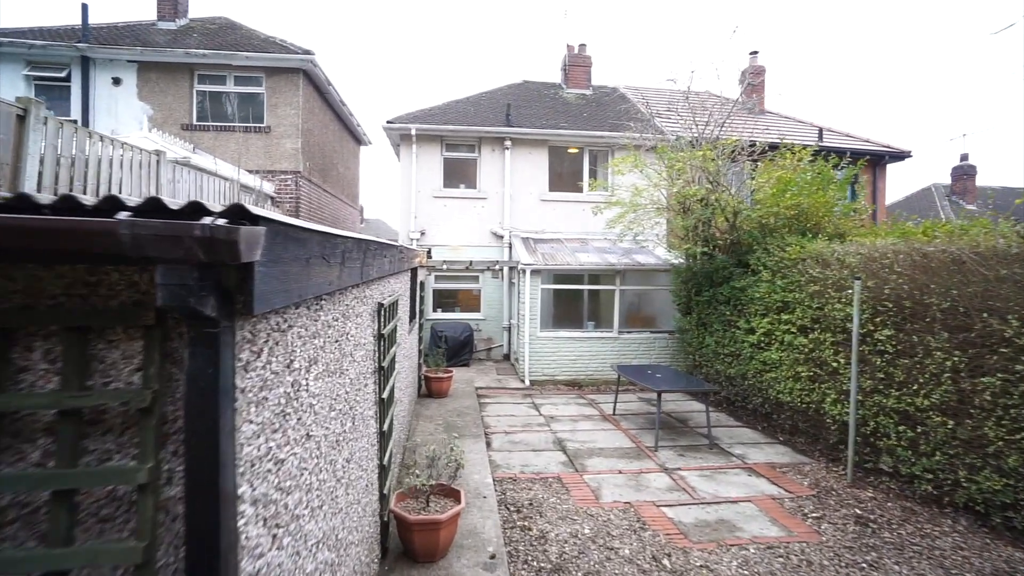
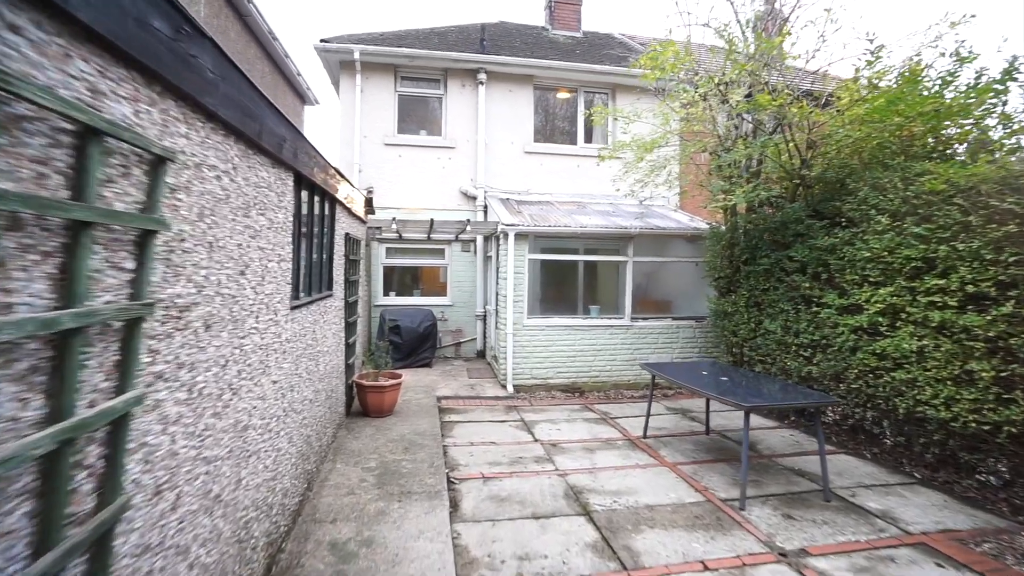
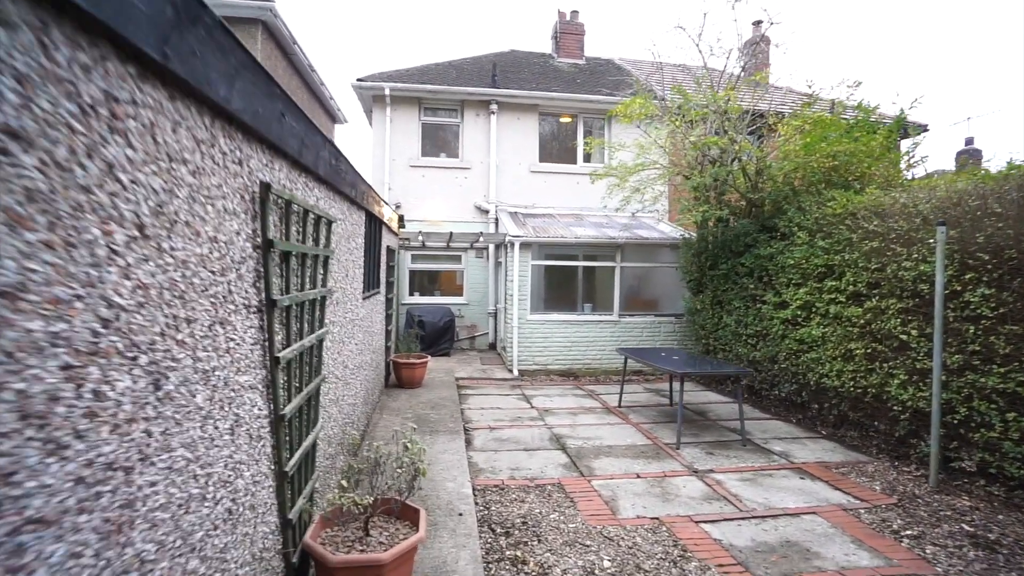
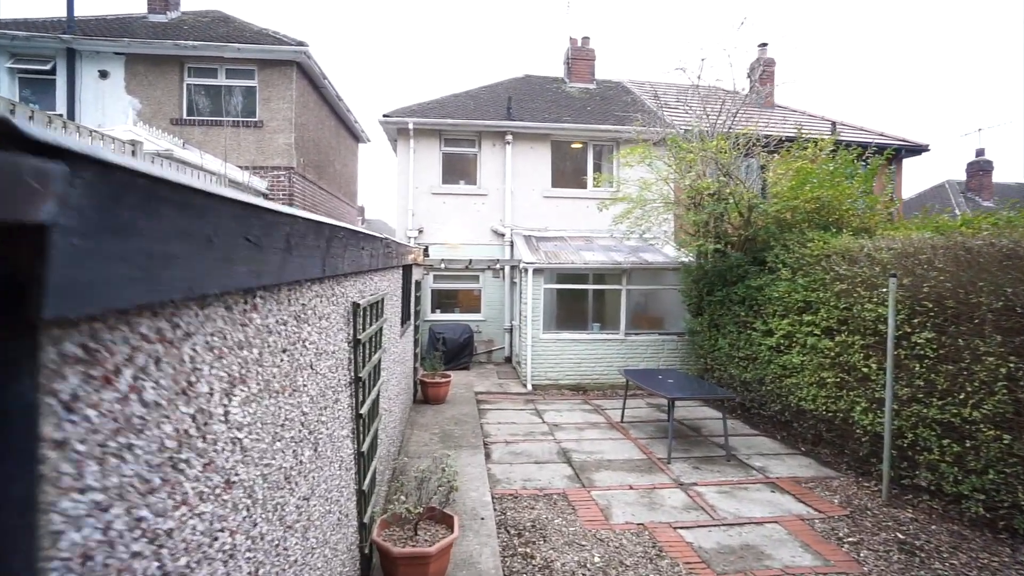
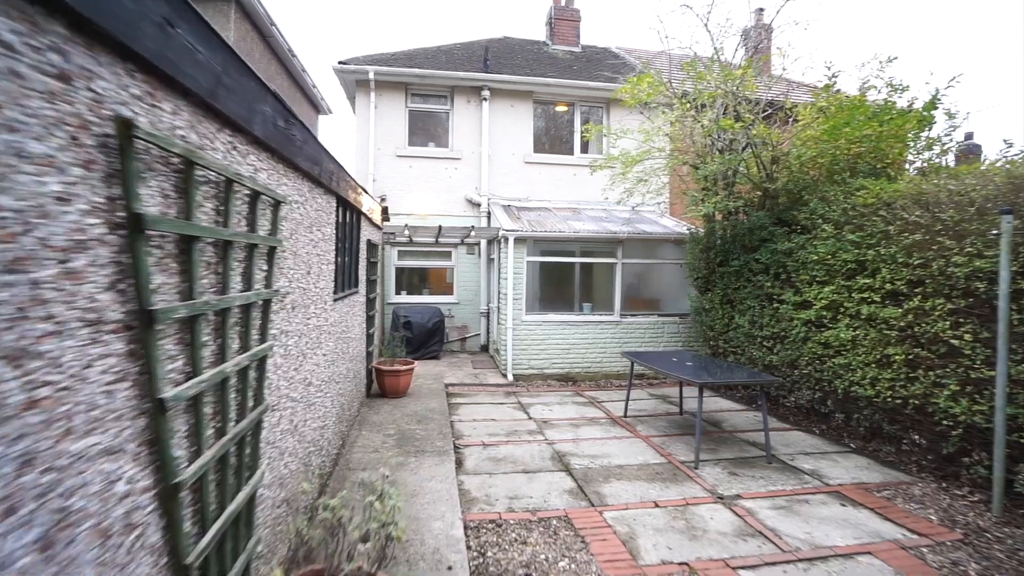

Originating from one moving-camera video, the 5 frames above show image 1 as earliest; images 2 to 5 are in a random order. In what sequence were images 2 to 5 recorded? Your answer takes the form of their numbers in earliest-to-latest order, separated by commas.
4, 3, 5, 2
